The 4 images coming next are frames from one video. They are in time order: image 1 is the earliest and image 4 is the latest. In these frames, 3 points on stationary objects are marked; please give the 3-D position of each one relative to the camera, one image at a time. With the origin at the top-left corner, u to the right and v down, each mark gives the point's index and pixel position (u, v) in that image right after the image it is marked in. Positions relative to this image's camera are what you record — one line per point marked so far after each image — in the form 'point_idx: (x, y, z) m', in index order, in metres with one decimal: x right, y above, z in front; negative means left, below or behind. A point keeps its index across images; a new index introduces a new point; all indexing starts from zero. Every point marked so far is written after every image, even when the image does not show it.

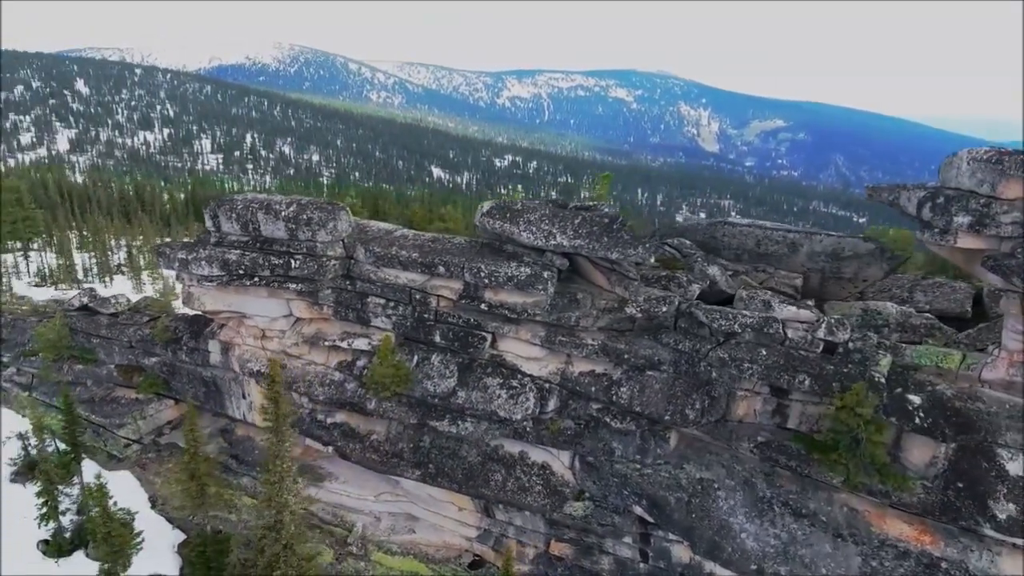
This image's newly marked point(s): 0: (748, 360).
0: (+6.0, -1.8, +17.9) m
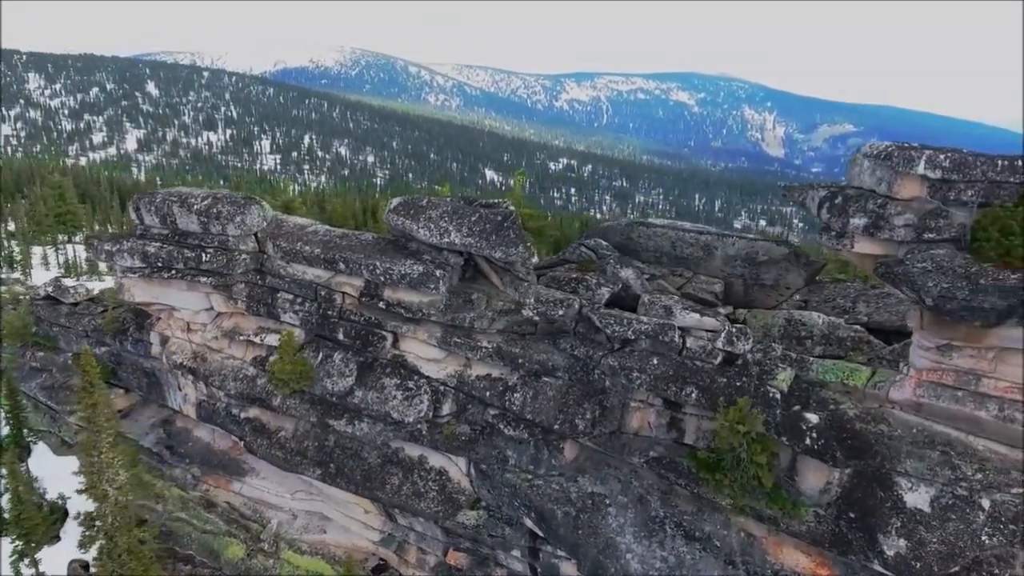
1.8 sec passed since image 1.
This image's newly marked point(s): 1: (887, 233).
0: (+3.0, -1.9, +16.8) m
1: (+7.5, +1.1, +13.9) m
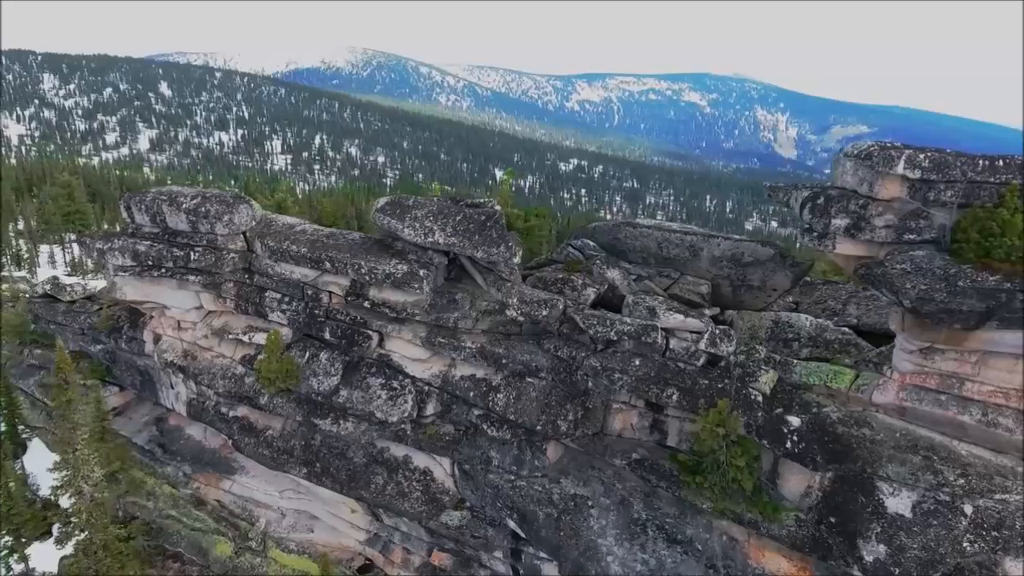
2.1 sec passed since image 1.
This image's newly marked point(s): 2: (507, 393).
0: (+2.6, -2.0, +16.7) m
1: (+7.0, +1.1, +13.7) m
2: (-0.1, -2.7, +17.8) m
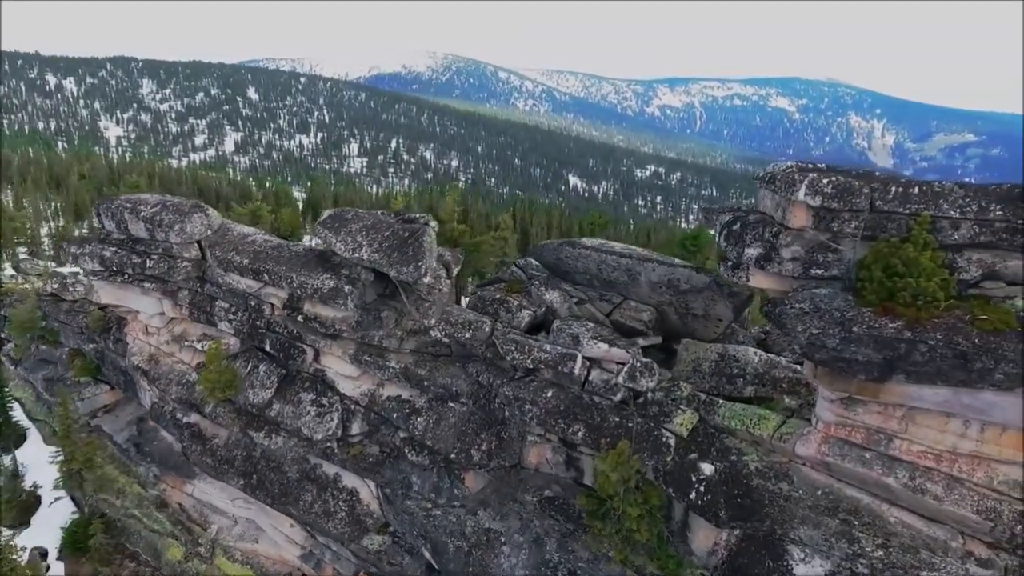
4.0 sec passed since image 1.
0: (+0.5, -2.5, +15.6) m
1: (+4.7, +0.4, +12.2) m
2: (-2.1, -3.2, +17.0) m
